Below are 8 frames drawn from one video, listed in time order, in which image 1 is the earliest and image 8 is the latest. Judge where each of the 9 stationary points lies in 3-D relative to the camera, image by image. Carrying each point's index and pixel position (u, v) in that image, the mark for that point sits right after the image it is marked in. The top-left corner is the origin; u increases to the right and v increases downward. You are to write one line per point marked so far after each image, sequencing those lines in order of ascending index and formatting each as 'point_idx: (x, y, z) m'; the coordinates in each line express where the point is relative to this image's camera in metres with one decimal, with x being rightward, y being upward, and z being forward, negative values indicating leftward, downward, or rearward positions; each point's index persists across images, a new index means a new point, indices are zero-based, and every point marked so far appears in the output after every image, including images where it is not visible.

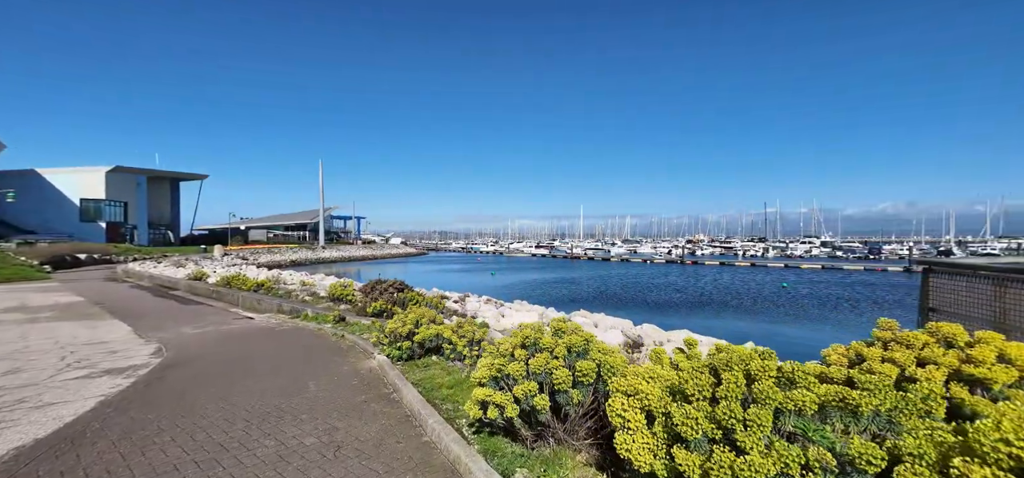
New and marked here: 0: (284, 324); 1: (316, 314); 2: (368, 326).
0: (-6.5, -2.5, +13.2) m
1: (-5.8, -2.3, +13.8) m
2: (-3.4, -2.1, +11.2) m
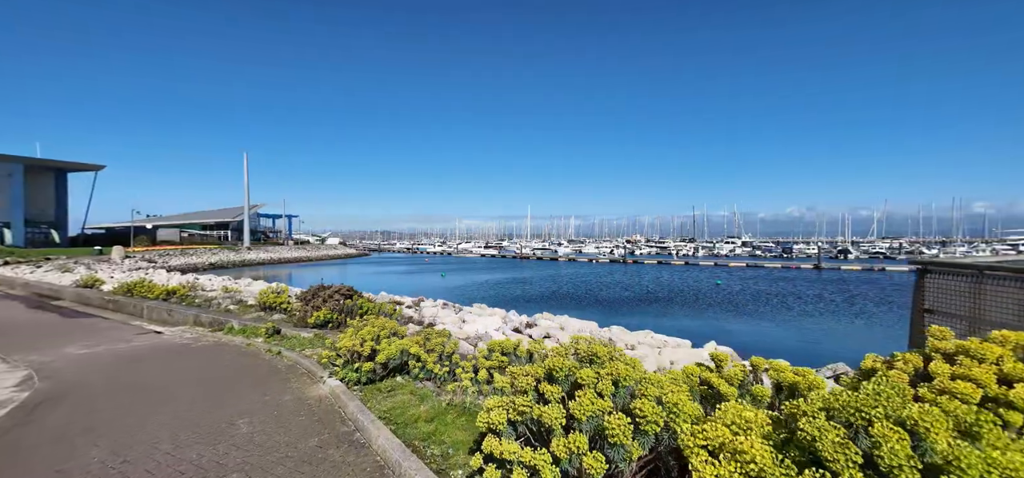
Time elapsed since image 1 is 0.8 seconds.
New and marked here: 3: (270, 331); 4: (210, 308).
0: (-7.6, -2.5, +11.2) m
1: (-6.9, -2.2, +11.9) m
2: (-4.2, -2.1, +9.7) m
3: (-5.5, -2.1, +10.7) m
4: (-9.6, -2.2, +14.7) m
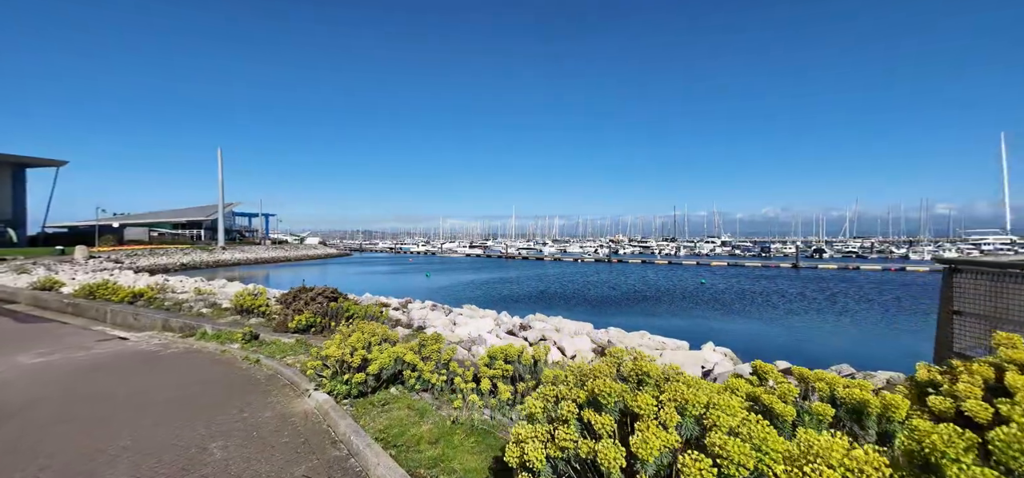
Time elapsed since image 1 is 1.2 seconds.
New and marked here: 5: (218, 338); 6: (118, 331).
0: (-7.7, -2.4, +10.4) m
1: (-7.1, -2.2, +11.1) m
2: (-4.3, -2.1, +9.0) m
3: (-5.6, -2.1, +9.9) m
4: (-9.9, -2.2, +13.7) m
5: (-6.8, -2.3, +10.6) m
6: (-10.0, -2.3, +11.7) m
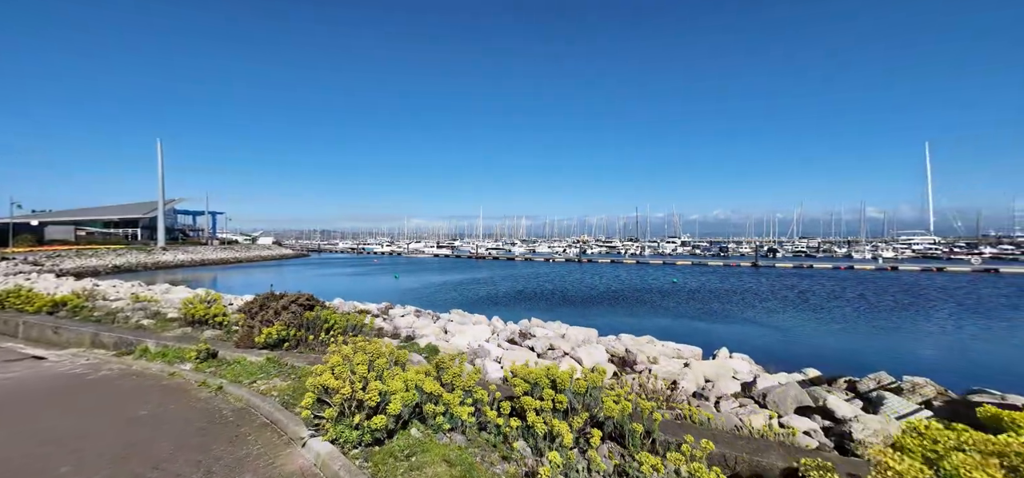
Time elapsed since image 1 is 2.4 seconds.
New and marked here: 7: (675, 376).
0: (-7.6, -2.4, +8.5) m
1: (-7.0, -2.2, +9.3) m
2: (-4.0, -2.0, +7.4) m
3: (-5.4, -2.0, +8.2) m
4: (-10.0, -2.1, +11.7) m
5: (-6.6, -2.2, +8.8) m
6: (-9.9, -2.3, +9.6) m
7: (+2.5, -2.2, +7.3) m
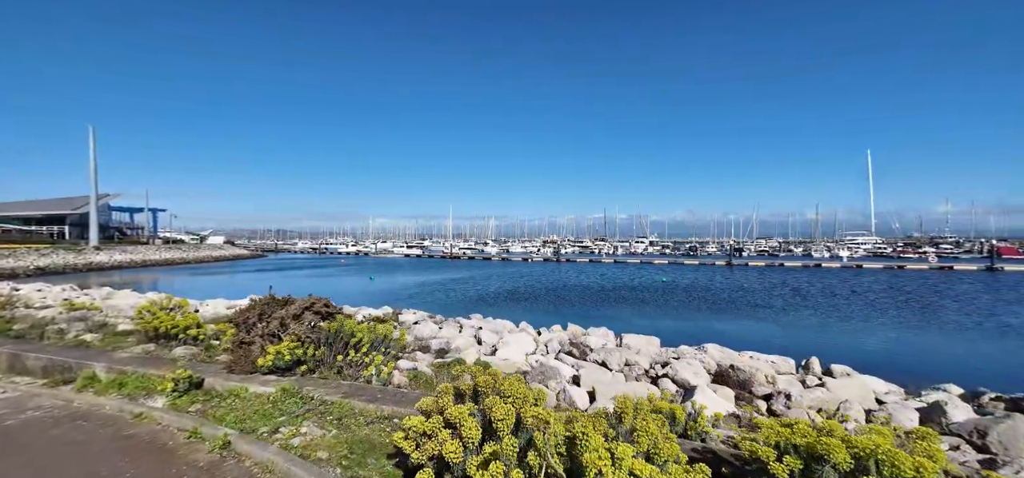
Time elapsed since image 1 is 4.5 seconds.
0: (-6.3, -2.2, +6.0) m
1: (-5.8, -2.0, +6.9) m
2: (-2.7, -1.9, +5.3) m
3: (-4.2, -1.9, +6.0) m
4: (-9.0, -2.0, +9.0) m
5: (-5.4, -2.1, +6.4) m
6: (-8.8, -2.1, +7.0) m
7: (+3.8, -2.0, +5.7) m
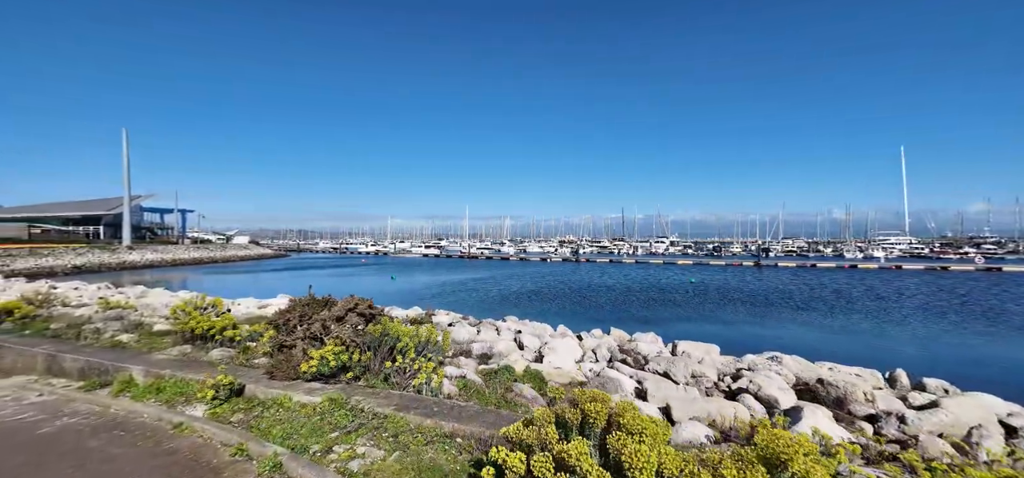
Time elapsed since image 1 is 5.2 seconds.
0: (-5.5, -2.2, +5.7) m
1: (-5.0, -1.9, +6.6) m
2: (-2.0, -1.8, +4.8) m
3: (-3.4, -1.8, +5.6) m
4: (-8.1, -1.9, +8.8) m
5: (-4.6, -2.0, +6.1) m
6: (-8.0, -2.1, +6.8) m
7: (+4.5, -2.0, +4.9) m
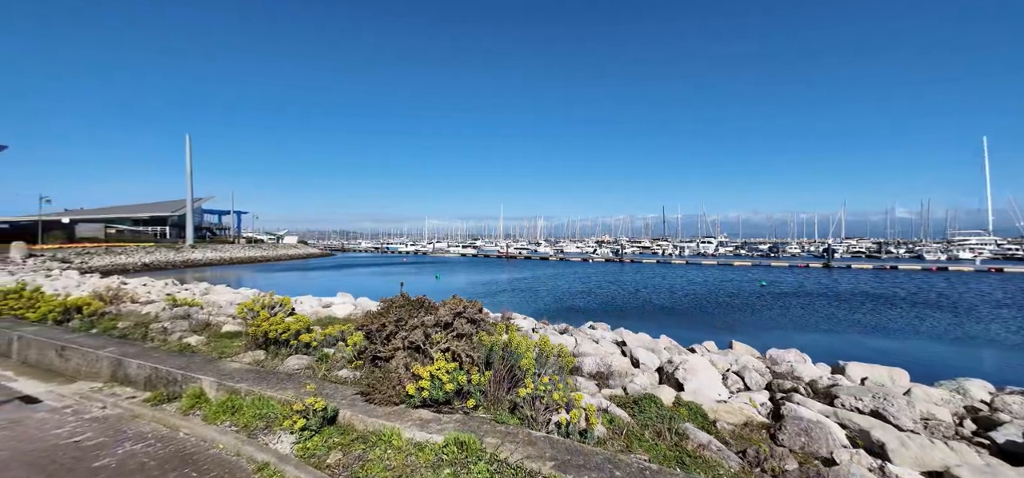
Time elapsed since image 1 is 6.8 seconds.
0: (-3.9, -2.0, +4.7) m
1: (-3.3, -1.8, +5.5) m
2: (-0.4, -1.7, +3.5) m
3: (-1.8, -1.7, +4.4) m
4: (-6.2, -1.8, +8.0) m
5: (-3.0, -1.9, +5.0) m
6: (-6.2, -1.9, +5.9) m
7: (+6.1, -1.8, +3.0) m
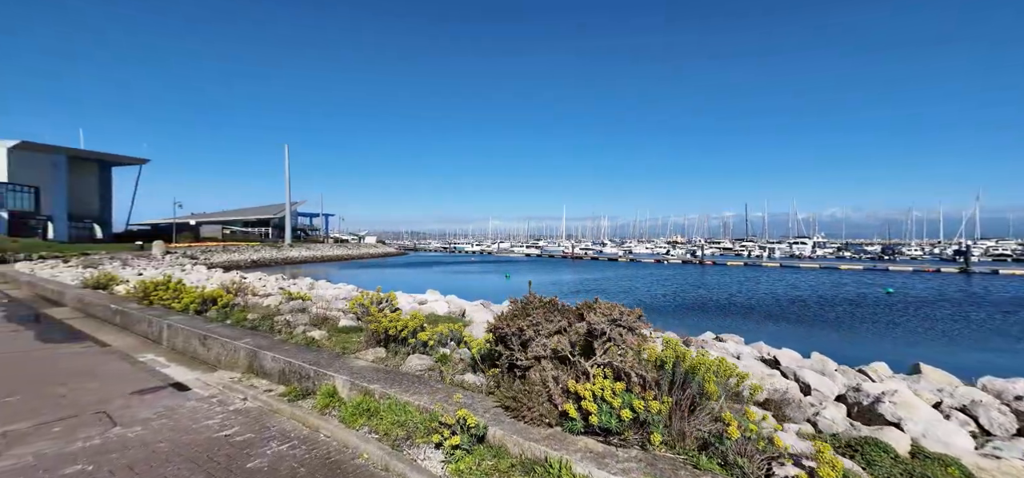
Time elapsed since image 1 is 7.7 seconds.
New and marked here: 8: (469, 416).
0: (-2.4, -2.0, +4.6) m
1: (-1.7, -1.7, +5.3) m
2: (+0.9, -1.6, +2.8) m
3: (-0.4, -1.6, +3.9) m
4: (-4.1, -1.7, +8.2) m
5: (-1.4, -1.8, +4.7) m
6: (-4.5, -1.9, +6.2) m
7: (+7.2, -1.8, +1.3) m
8: (-0.4, -1.5, +4.0) m
